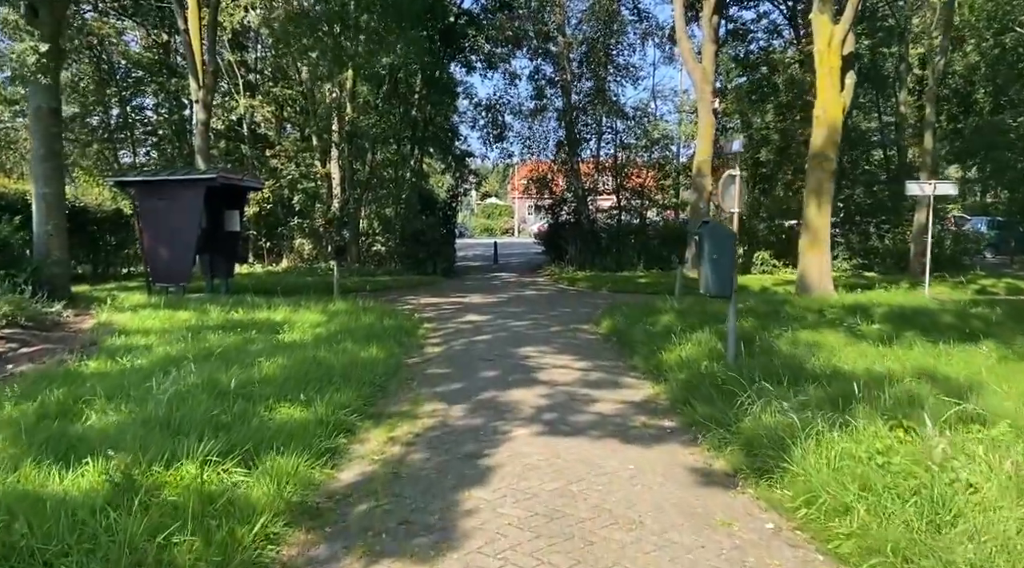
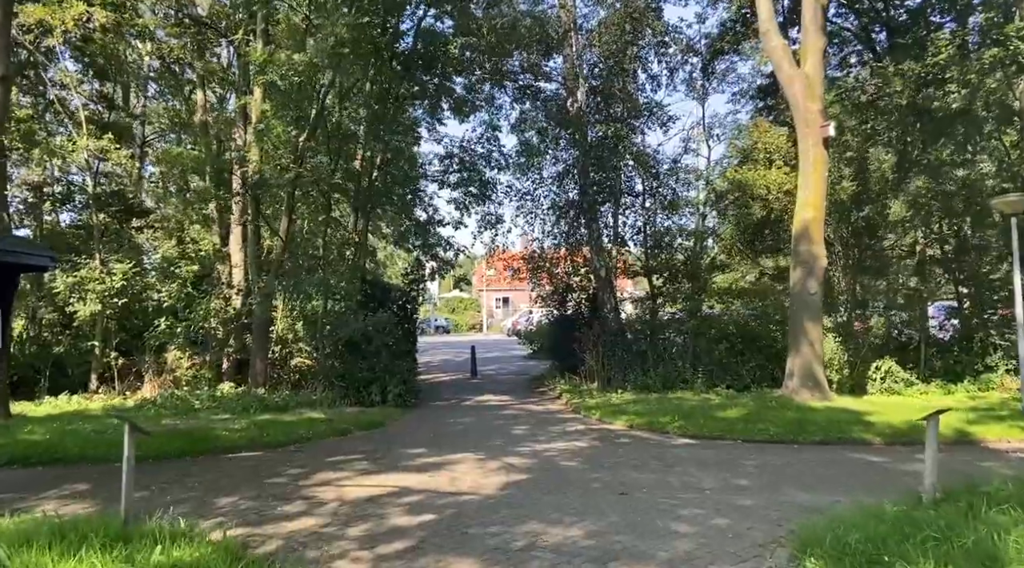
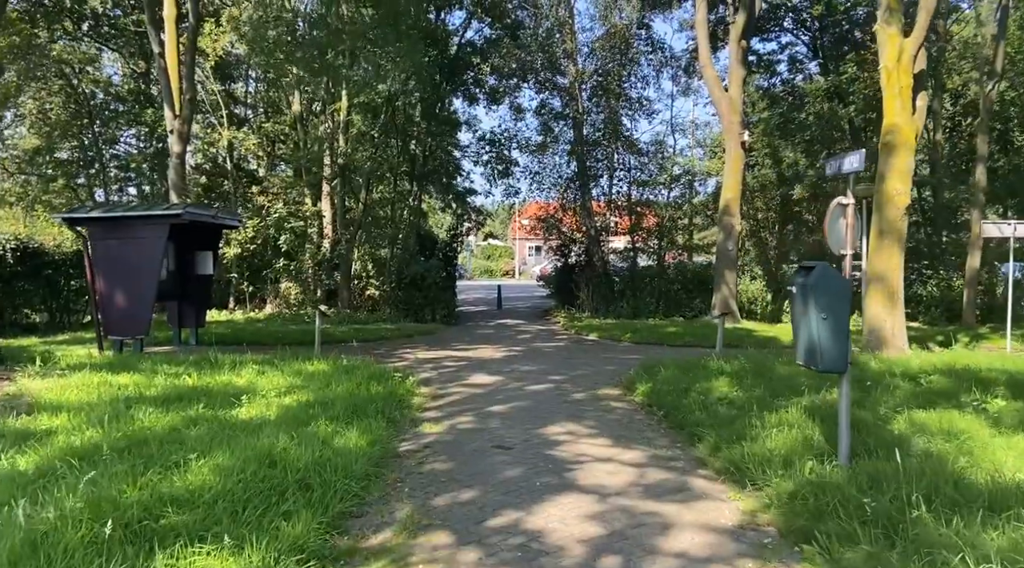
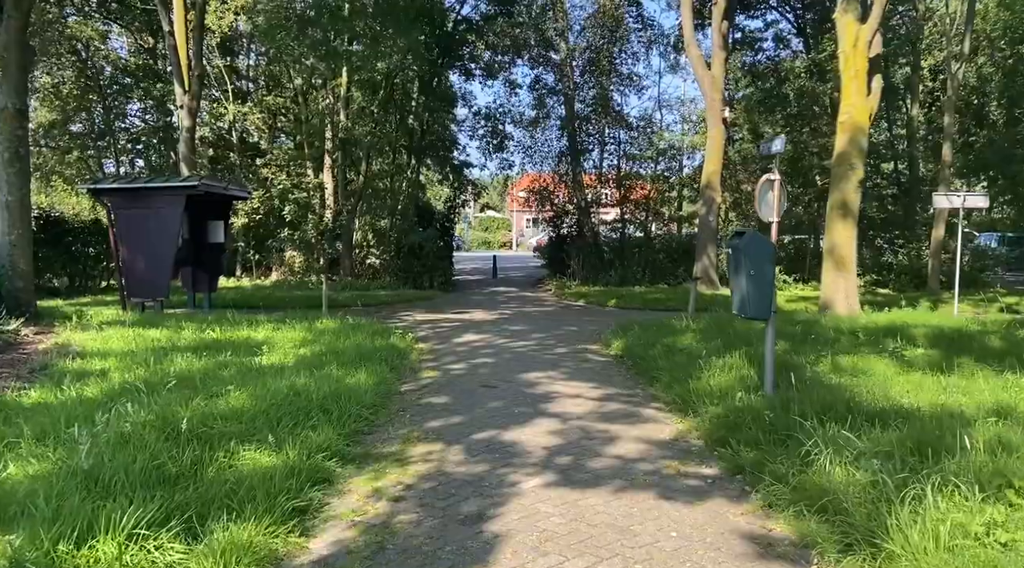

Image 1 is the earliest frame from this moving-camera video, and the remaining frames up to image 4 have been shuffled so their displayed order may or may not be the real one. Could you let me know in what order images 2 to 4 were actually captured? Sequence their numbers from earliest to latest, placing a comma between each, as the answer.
4, 3, 2
